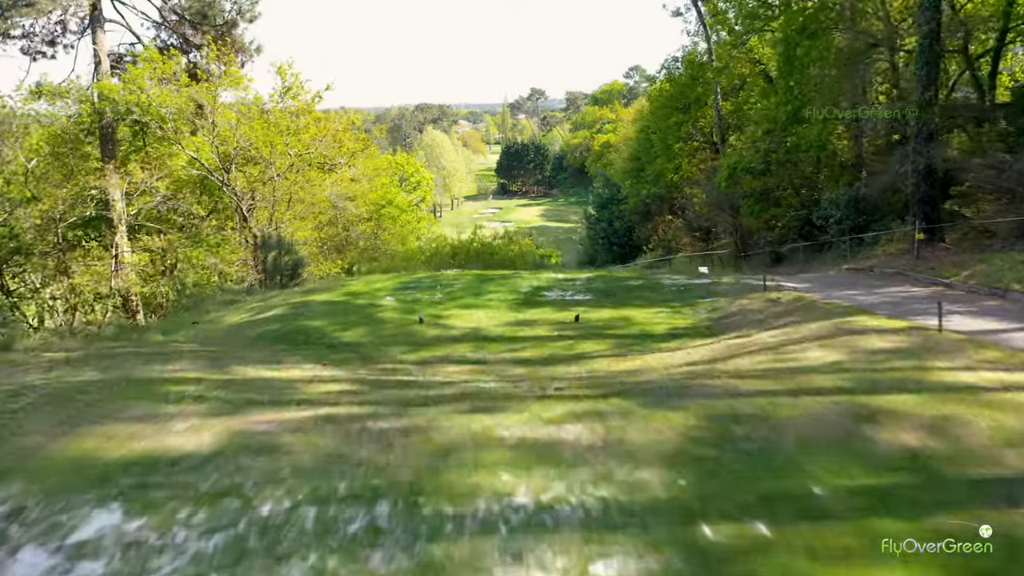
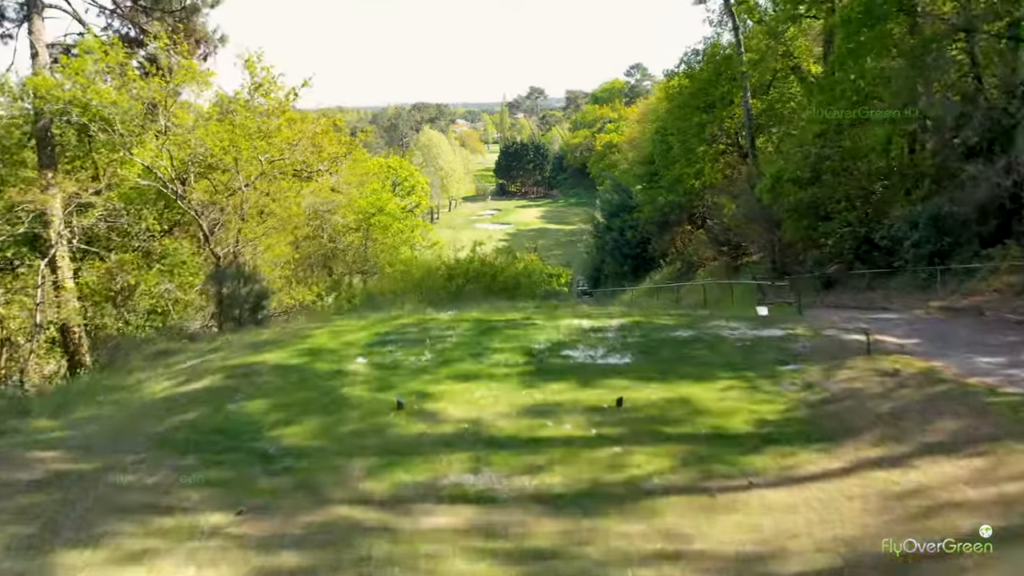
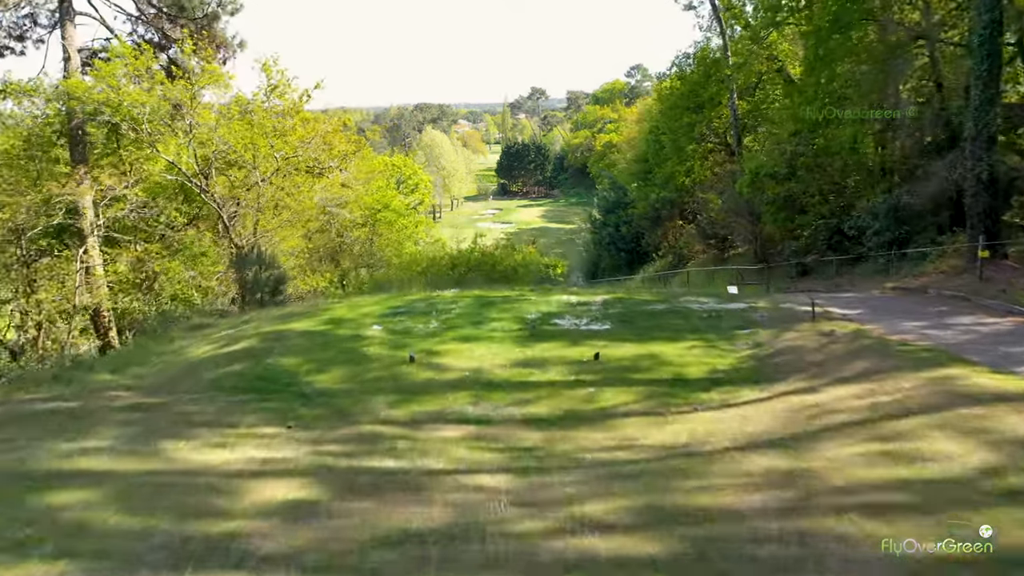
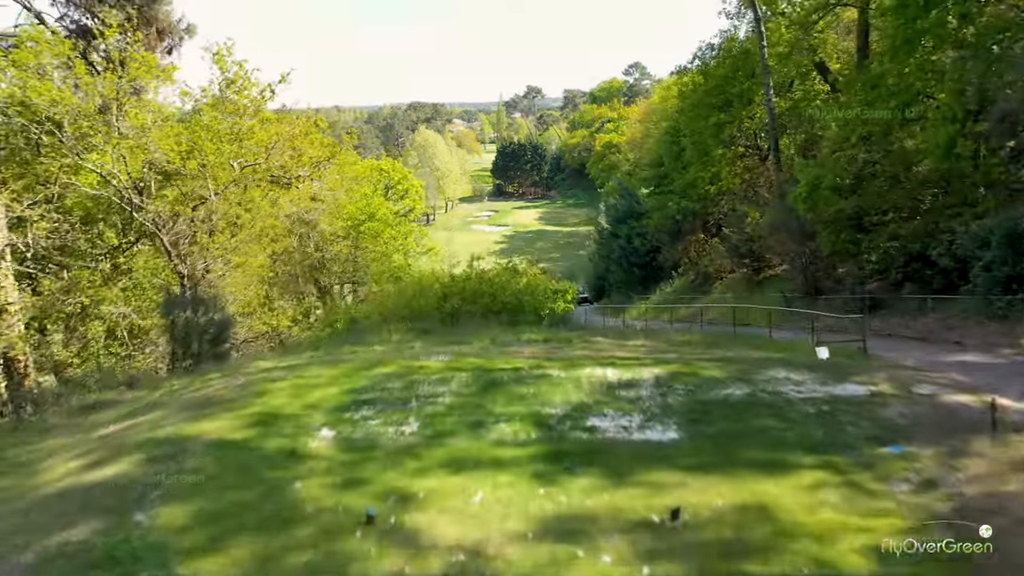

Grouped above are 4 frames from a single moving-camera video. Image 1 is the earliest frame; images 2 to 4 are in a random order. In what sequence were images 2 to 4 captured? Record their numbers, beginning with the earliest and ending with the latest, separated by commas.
3, 2, 4
